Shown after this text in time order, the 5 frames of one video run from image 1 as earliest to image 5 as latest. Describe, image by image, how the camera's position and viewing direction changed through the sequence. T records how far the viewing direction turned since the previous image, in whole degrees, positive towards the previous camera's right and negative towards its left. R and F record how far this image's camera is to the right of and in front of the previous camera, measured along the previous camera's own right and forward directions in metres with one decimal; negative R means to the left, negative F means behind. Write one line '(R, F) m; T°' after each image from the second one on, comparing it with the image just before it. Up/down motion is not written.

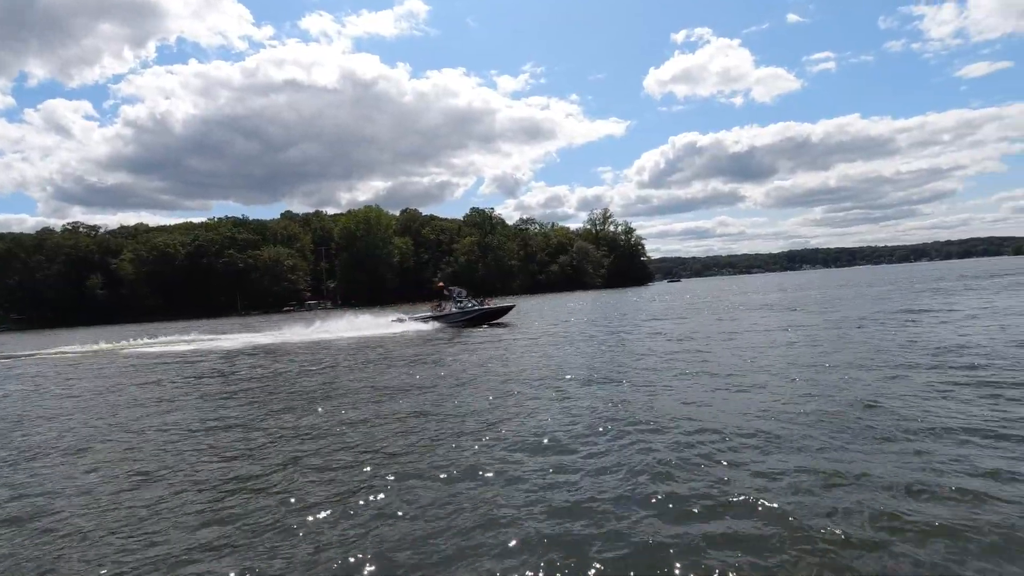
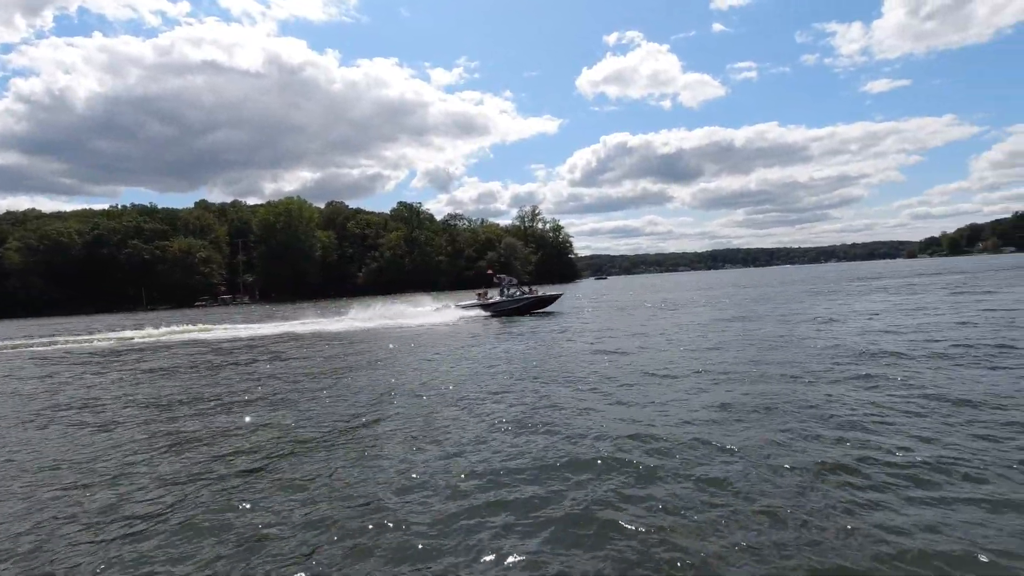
(+0.9, +1.6) m; +7°
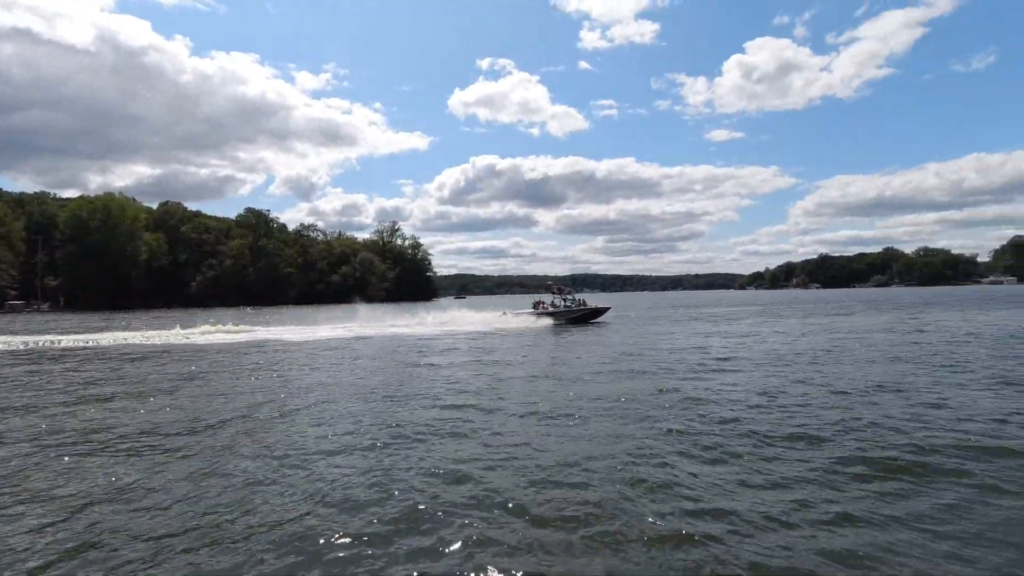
(+0.9, +3.1) m; +13°
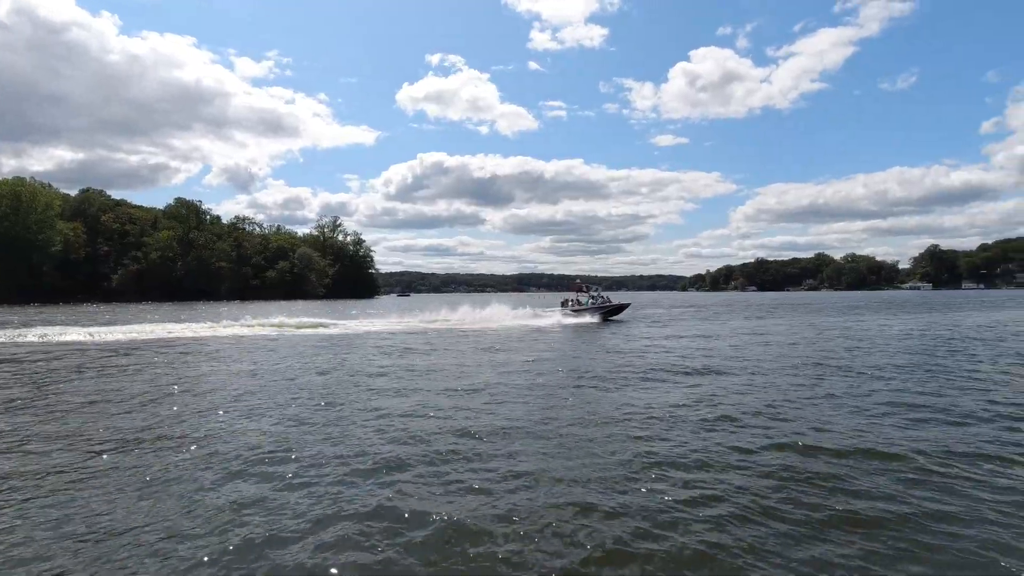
(+0.2, +1.2) m; +5°
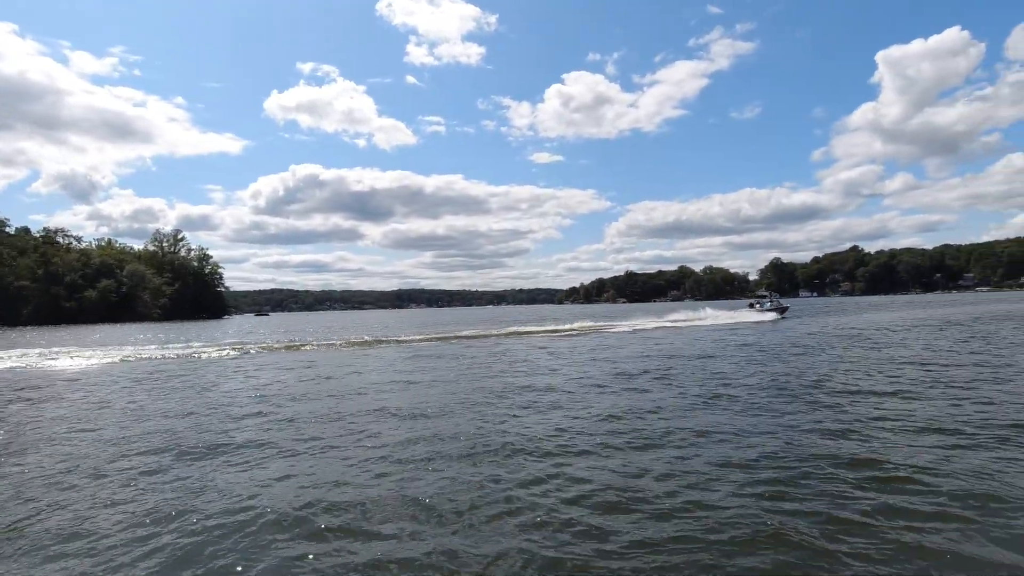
(+2.7, +1.9) m; +11°
